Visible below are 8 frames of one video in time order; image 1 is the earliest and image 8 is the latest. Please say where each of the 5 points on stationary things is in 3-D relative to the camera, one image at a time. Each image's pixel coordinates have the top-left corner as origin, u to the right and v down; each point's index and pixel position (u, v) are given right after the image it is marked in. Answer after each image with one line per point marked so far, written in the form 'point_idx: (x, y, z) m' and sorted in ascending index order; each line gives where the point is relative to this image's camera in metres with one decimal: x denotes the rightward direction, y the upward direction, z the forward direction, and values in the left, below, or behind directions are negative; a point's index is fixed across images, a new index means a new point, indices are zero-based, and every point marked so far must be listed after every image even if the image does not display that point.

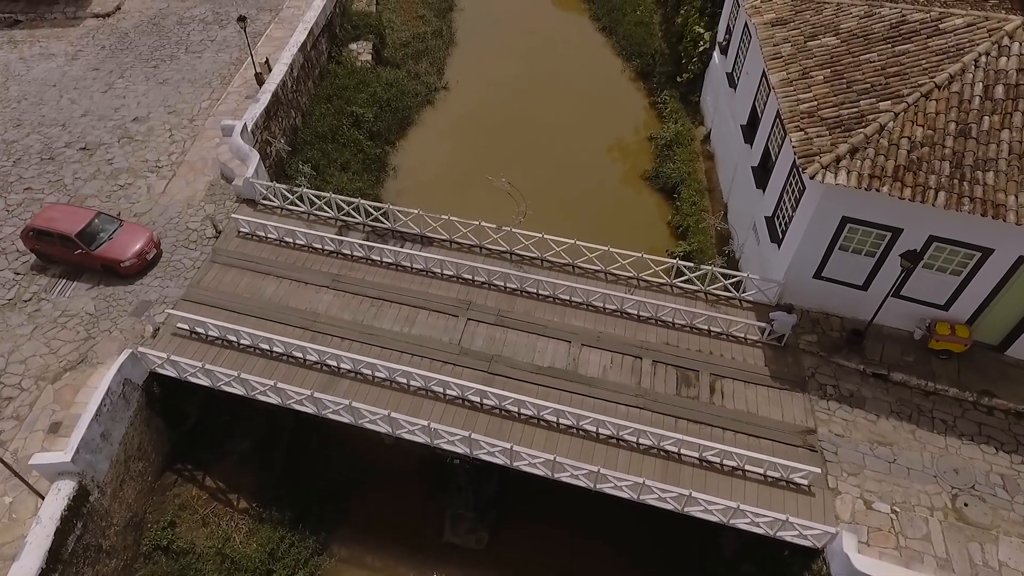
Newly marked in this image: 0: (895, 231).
0: (+7.3, +1.1, +12.3) m
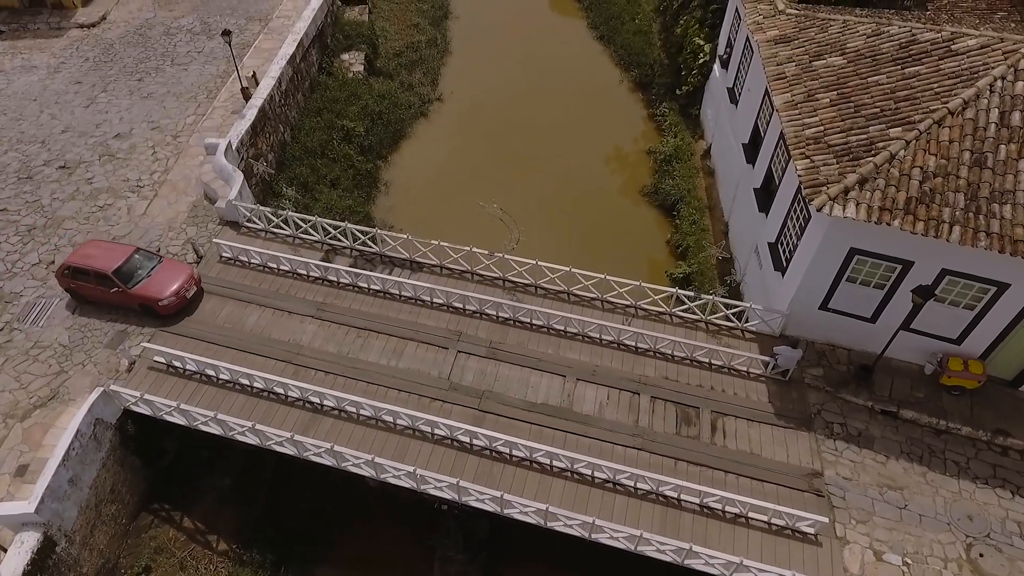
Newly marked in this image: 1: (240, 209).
0: (+7.1, +0.5, +11.7) m
1: (-6.7, +1.9, +16.0) m
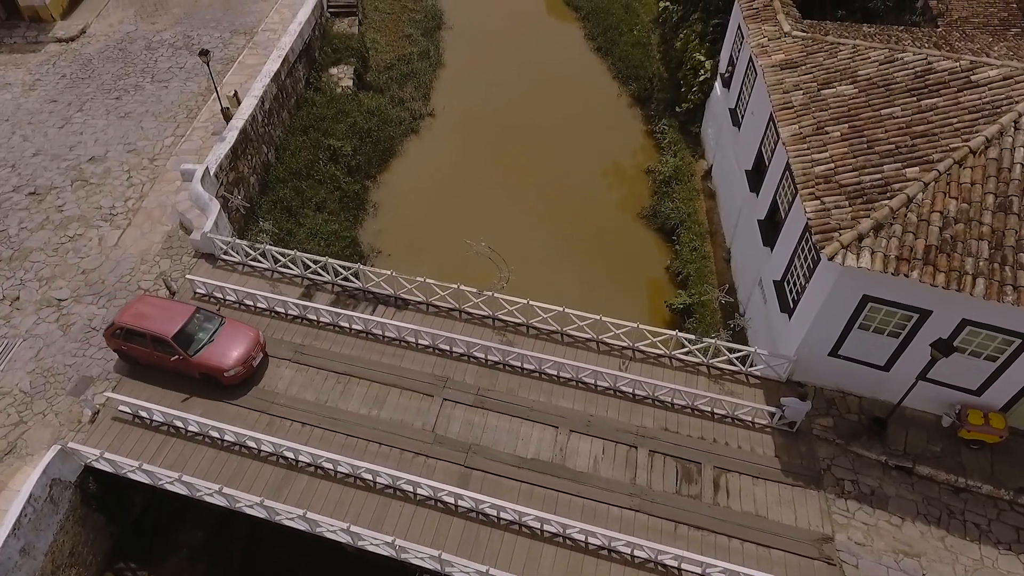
0: (+6.9, -0.4, +10.8) m
1: (-6.9, +1.1, +15.1) m
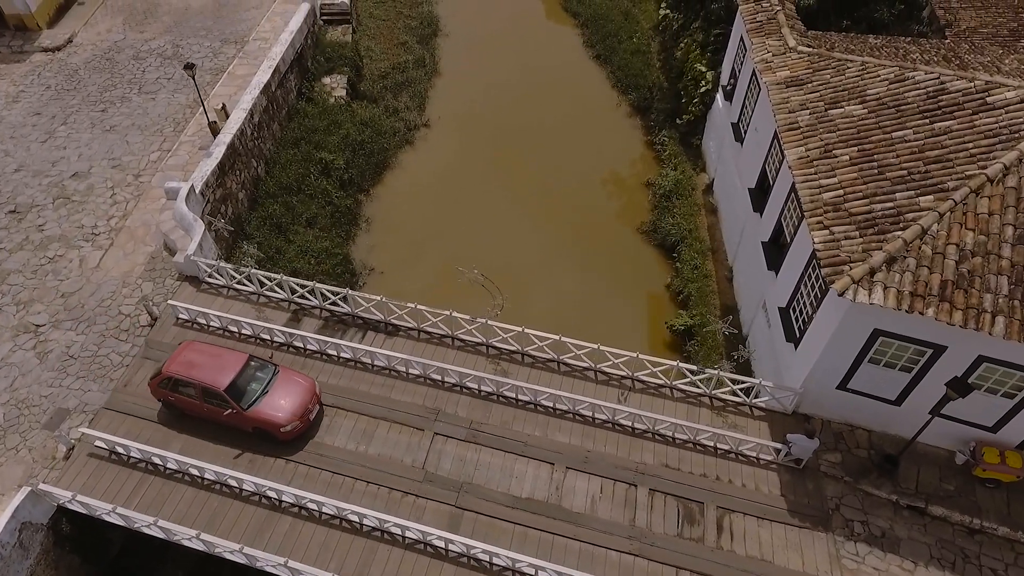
0: (+6.8, -1.0, +10.3) m
1: (-7.0, +0.5, +14.6) m
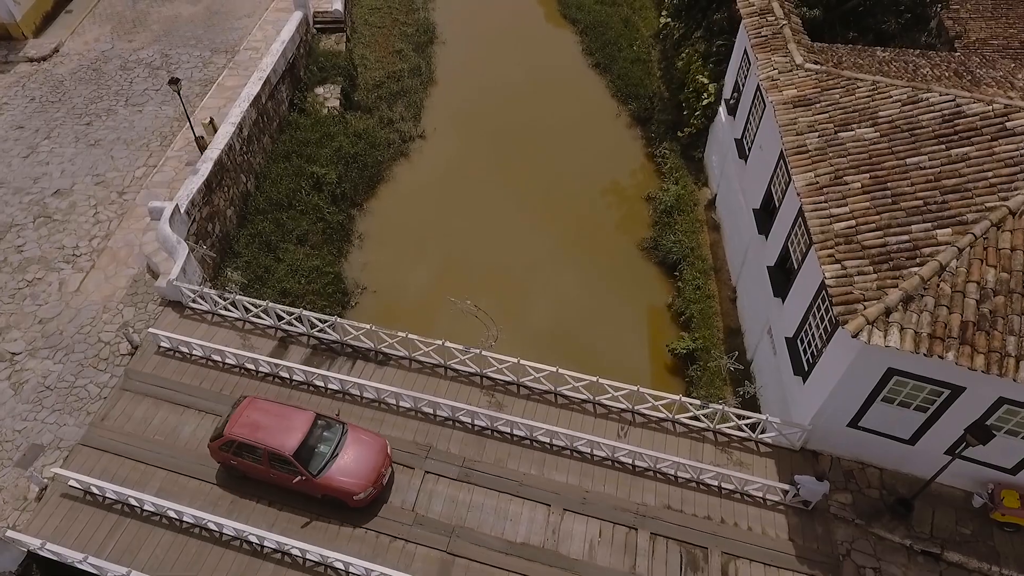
0: (+6.7, -1.5, +9.7) m
1: (-7.1, 0.0, +14.0) m
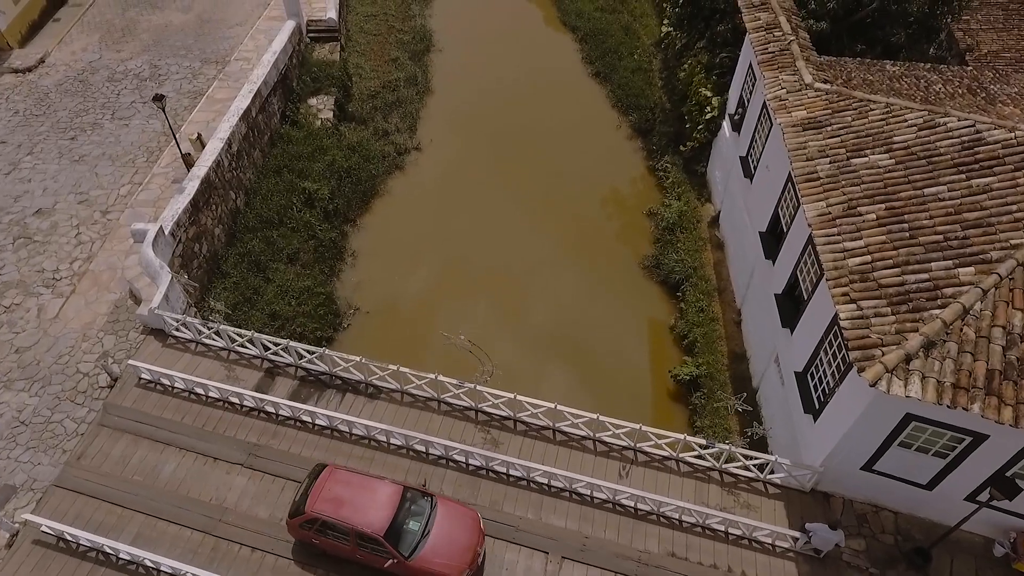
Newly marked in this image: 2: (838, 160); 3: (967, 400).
0: (+6.6, -2.1, +9.2) m
1: (-7.2, -0.6, +13.5) m
2: (+5.7, +2.2, +11.3) m
3: (+5.8, -1.4, +8.2) m
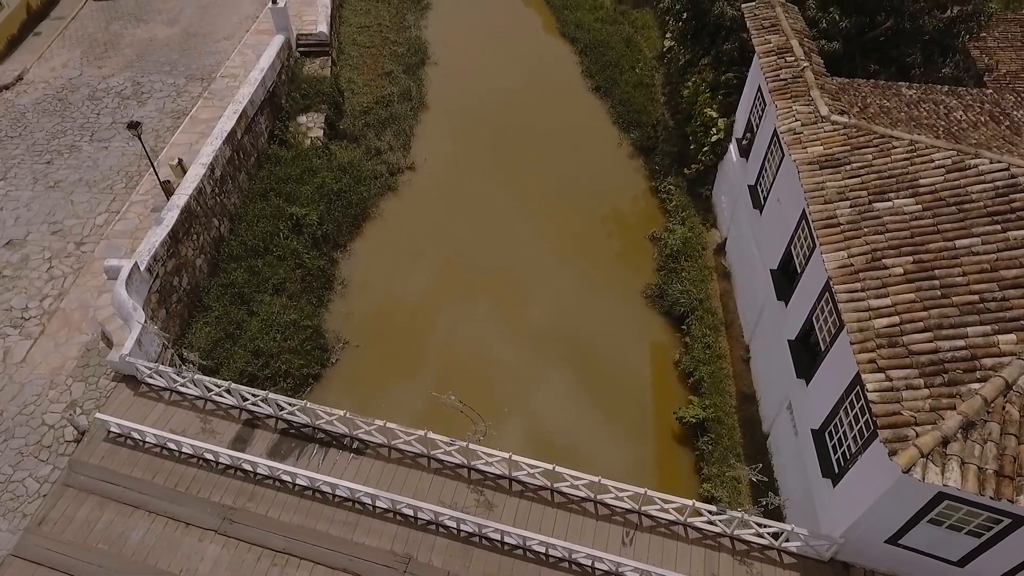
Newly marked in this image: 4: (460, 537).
0: (+6.5, -3.0, +8.3) m
1: (-7.3, -1.5, +12.6) m
2: (+5.6, +1.3, +10.4) m
3: (+5.7, -2.3, +7.3) m
4: (-0.9, -4.2, +10.8) m
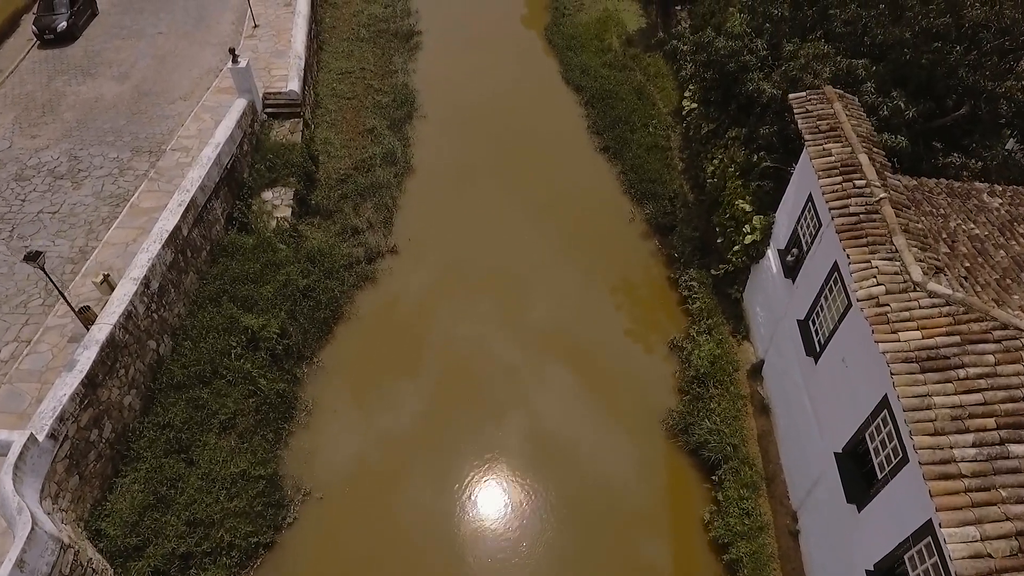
0: (+6.4, -6.1, +5.4) m
1: (-7.4, -4.6, +9.7) m
2: (+5.5, -1.8, +7.5) m
3: (+5.6, -5.5, +4.4) m
4: (-1.0, -7.3, +7.8) m
